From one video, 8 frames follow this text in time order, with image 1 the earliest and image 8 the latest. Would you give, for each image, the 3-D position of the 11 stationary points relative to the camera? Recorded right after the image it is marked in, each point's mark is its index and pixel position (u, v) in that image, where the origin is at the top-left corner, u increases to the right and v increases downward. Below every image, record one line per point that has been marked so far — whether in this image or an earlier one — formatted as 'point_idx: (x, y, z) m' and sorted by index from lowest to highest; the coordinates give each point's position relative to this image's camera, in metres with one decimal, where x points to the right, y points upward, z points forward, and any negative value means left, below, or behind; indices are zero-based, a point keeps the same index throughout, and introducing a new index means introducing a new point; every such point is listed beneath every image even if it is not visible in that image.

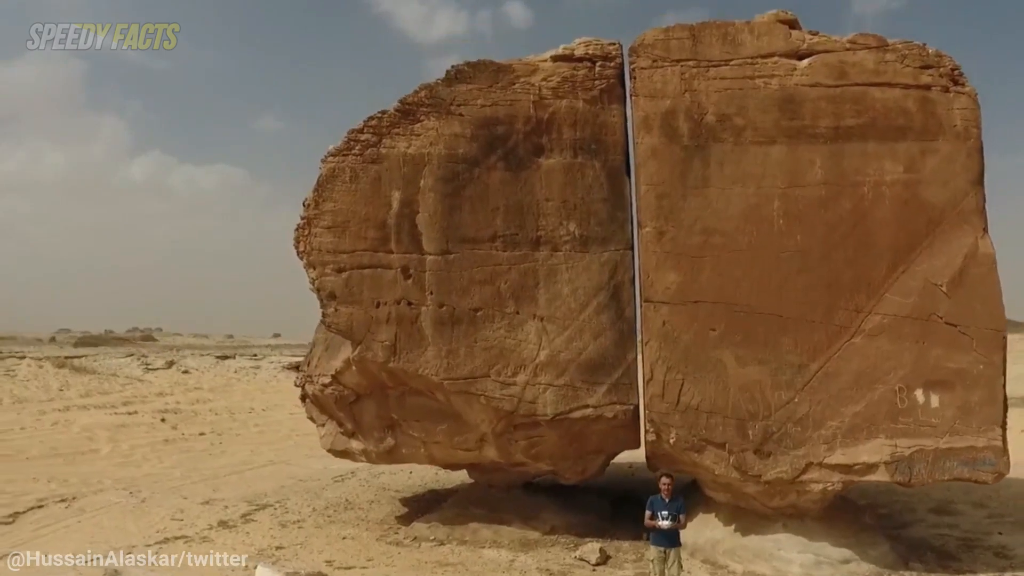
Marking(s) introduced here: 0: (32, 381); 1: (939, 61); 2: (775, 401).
0: (-5.0, -1.0, +7.1) m
1: (+2.1, +1.2, +3.4) m
2: (+1.3, -0.6, +3.3) m
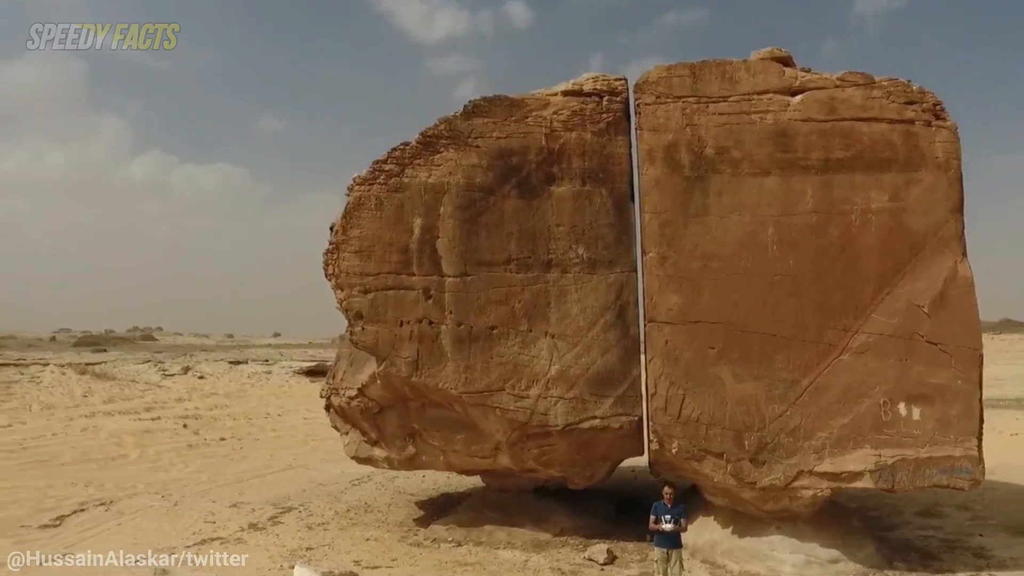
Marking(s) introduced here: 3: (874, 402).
0: (-4.9, -1.1, +7.4) m
1: (+2.2, +1.0, +3.7) m
2: (+1.3, -0.7, +3.6) m
3: (+1.9, -0.6, +3.5) m
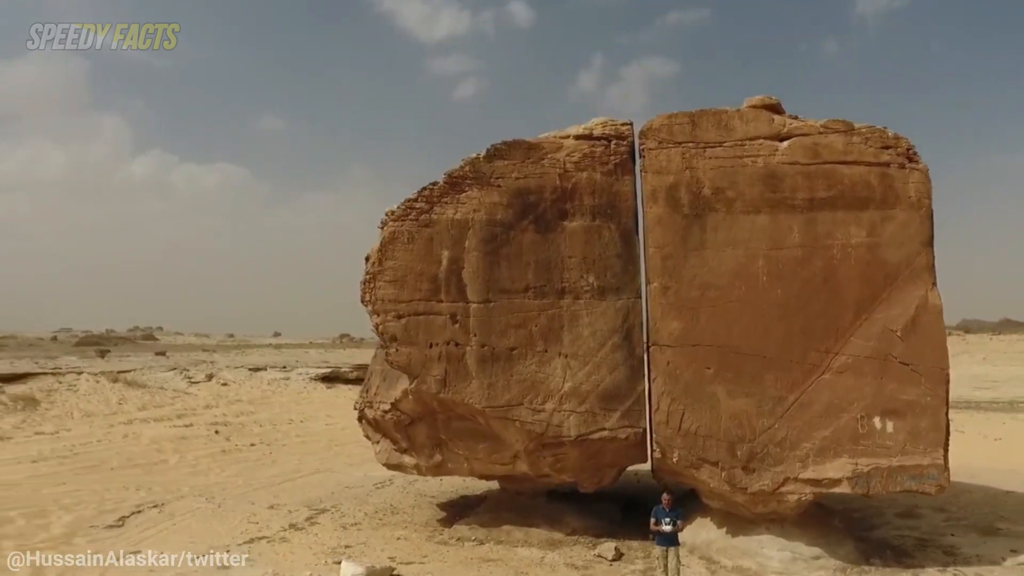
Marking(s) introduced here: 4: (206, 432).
0: (-4.8, -1.2, +7.8) m
1: (+2.3, +0.9, +4.2) m
2: (+1.5, -0.8, +4.0) m
3: (+2.0, -0.7, +4.0) m
4: (-3.2, -1.5, +7.2) m
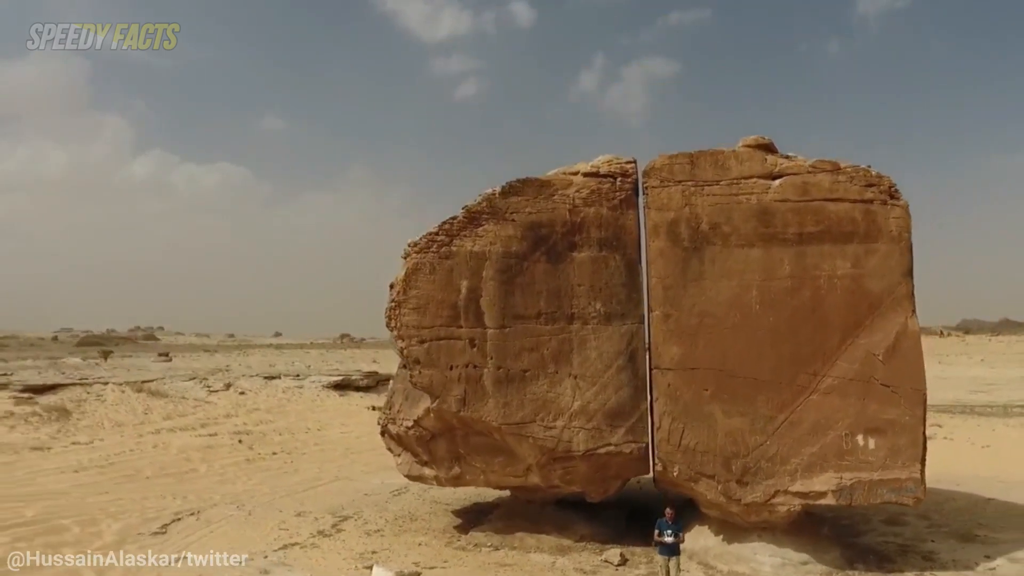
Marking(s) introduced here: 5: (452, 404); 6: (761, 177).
0: (-4.7, -1.4, +8.2) m
1: (+2.4, +0.7, +4.5) m
2: (+1.5, -1.0, +4.4) m
3: (+2.1, -0.9, +4.3) m
4: (-3.1, -1.7, +7.6) m
5: (-0.4, -0.8, +4.6) m
6: (+1.7, +0.7, +4.6) m
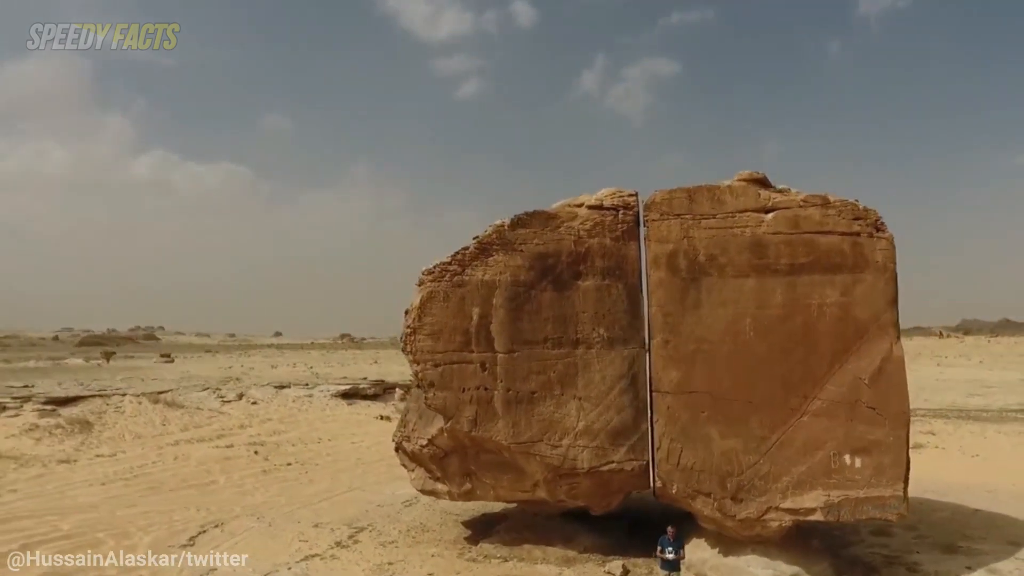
0: (-4.6, -1.6, +8.5) m
1: (+2.5, +0.5, +4.8) m
2: (+1.6, -1.2, +4.7) m
3: (+2.1, -1.1, +4.6) m
4: (-3.0, -1.9, +7.9) m
5: (-0.3, -1.0, +4.9) m
6: (+1.7, +0.5, +4.9) m
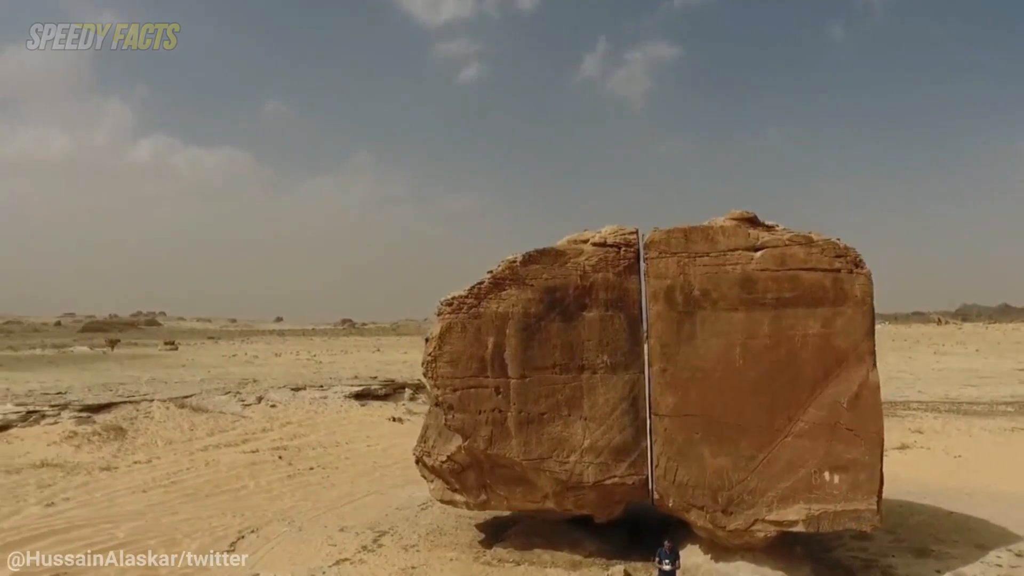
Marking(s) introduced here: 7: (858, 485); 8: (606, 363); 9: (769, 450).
0: (-4.5, -1.8, +9.0) m
1: (+2.6, +0.3, +5.3) m
2: (+1.7, -1.4, +5.2) m
3: (+2.2, -1.4, +5.1) m
4: (-3.0, -2.1, +8.4) m
5: (-0.3, -1.2, +5.4) m
6: (+1.8, +0.3, +5.4) m
7: (+2.6, -1.5, +5.1) m
8: (+0.7, -0.6, +5.5) m
9: (+1.9, -1.2, +5.2) m
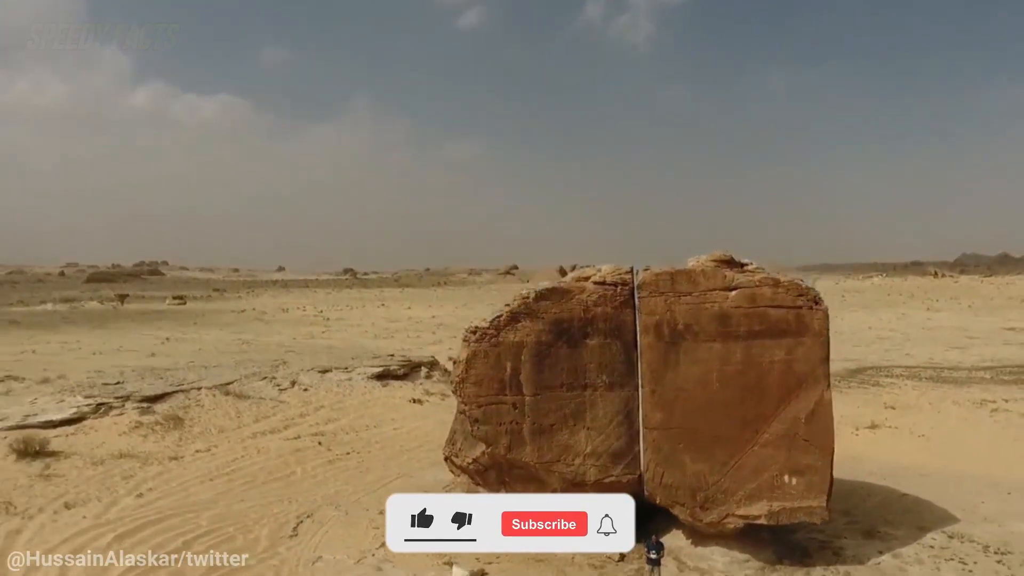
0: (-4.4, -1.8, +10.2) m
1: (+2.7, -0.1, +6.3) m
2: (+1.8, -1.8, +6.3) m
3: (+2.3, -1.7, +6.3) m
4: (-2.8, -2.2, +9.6) m
5: (-0.1, -1.5, +6.5) m
6: (+1.9, 0.0, +6.4) m
7: (+2.7, -1.8, +6.2) m
8: (+0.9, -0.9, +6.5) m
9: (+2.1, -1.5, +6.3) m
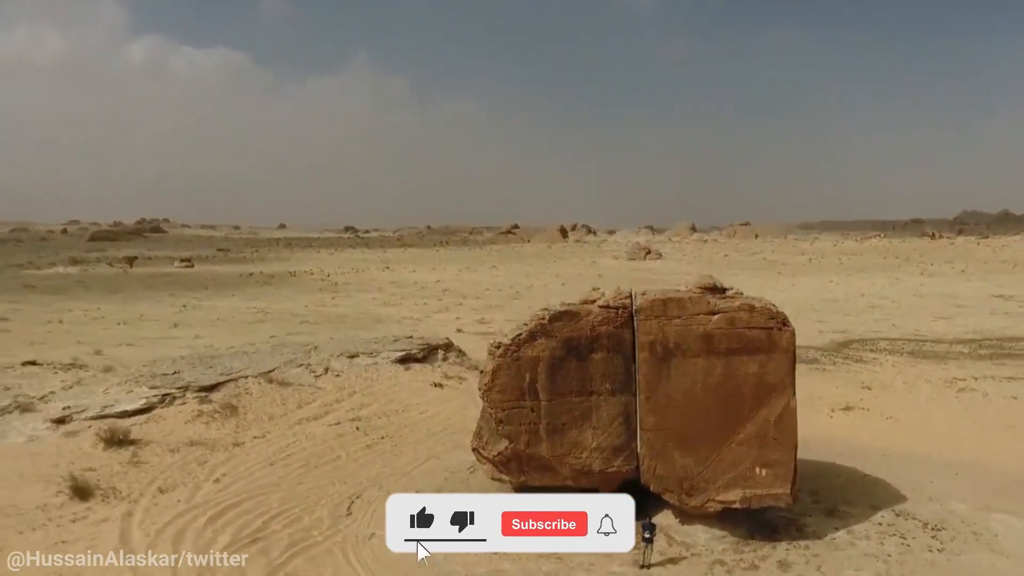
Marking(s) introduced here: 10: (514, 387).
0: (-4.2, -1.8, +11.5) m
1: (+2.9, -0.3, +7.5) m
2: (+2.0, -2.0, +7.7) m
3: (+2.6, -2.0, +7.6) m
4: (-2.6, -2.2, +11.0) m
5: (+0.1, -1.8, +7.9) m
6: (+2.1, -0.3, +7.6) m
7: (+2.9, -2.1, +7.5) m
8: (+1.1, -1.2, +7.8) m
9: (+2.3, -1.8, +7.6) m
10: (0.0, -1.1, +7.8) m
